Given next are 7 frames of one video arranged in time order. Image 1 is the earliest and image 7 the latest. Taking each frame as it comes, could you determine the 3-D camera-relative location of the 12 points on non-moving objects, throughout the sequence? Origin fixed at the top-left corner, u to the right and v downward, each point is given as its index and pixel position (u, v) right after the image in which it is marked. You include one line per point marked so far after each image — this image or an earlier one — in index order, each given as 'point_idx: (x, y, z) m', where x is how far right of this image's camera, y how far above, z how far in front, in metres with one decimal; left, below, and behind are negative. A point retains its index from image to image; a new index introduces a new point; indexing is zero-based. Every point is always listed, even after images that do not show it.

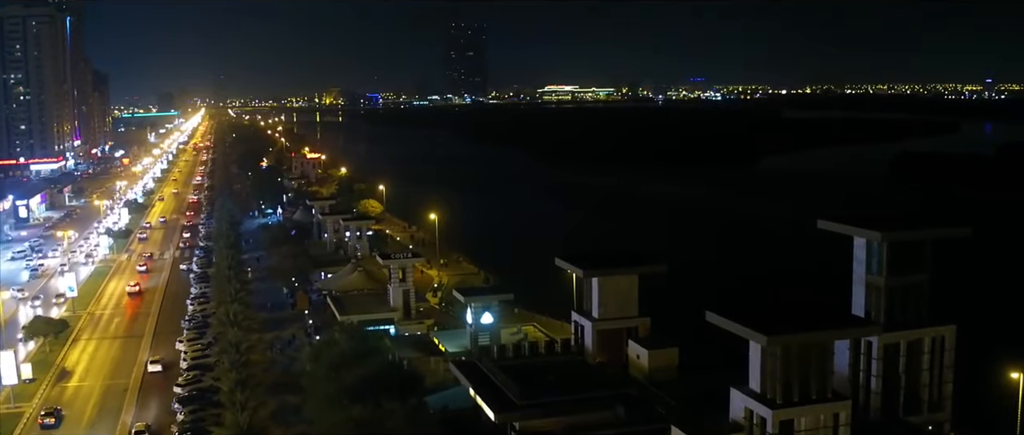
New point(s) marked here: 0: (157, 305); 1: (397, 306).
0: (-6.3, -1.5, +16.4) m
1: (-1.6, -1.3, +13.1) m
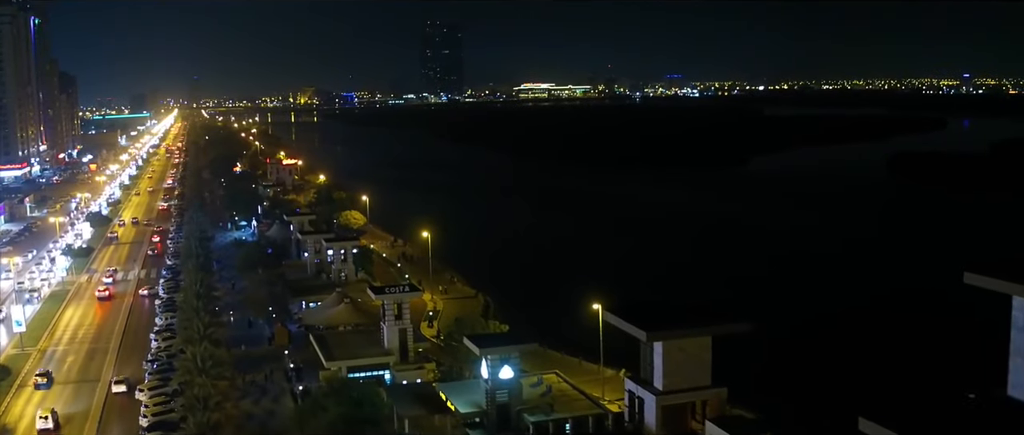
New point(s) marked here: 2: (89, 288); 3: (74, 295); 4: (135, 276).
0: (-6.2, -1.9, +14.5) m
1: (-1.4, -1.6, +11.3) m
2: (-8.5, -1.3, +18.2) m
3: (-8.4, -1.4, +17.7) m
4: (-7.8, -1.2, +19.0) m
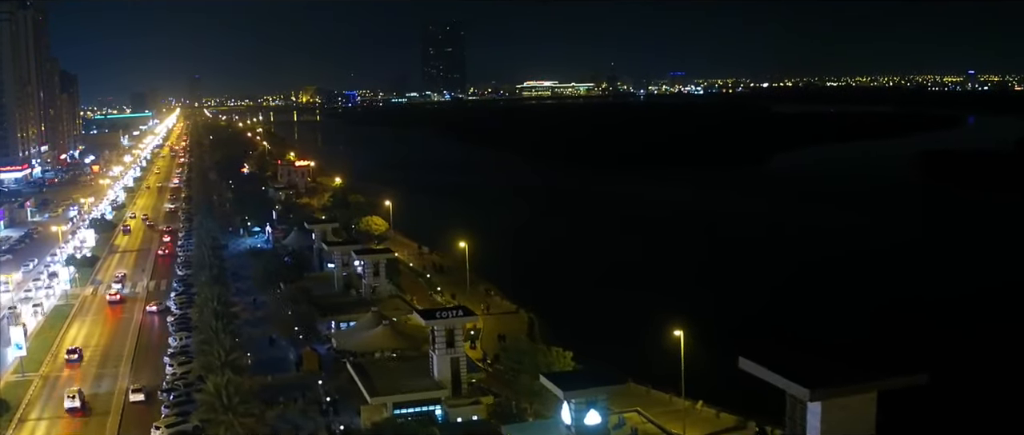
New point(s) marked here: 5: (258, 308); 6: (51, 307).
0: (-5.5, -2.1, +13.1) m
1: (-0.7, -1.7, +10.0) m
2: (-7.7, -1.5, +16.8) m
3: (-7.7, -1.6, +16.3) m
4: (-7.0, -1.4, +17.7) m
5: (-3.9, -1.4, +14.3) m
6: (-8.1, -1.6, +16.4) m
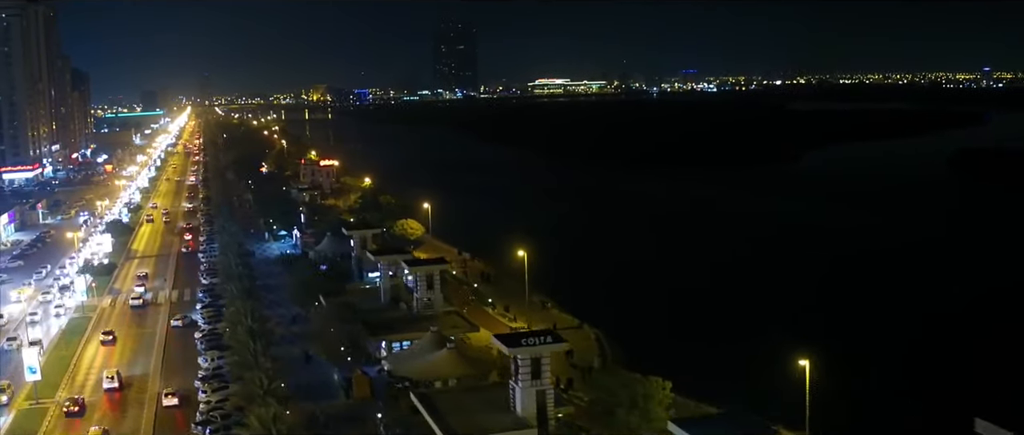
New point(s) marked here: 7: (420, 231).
0: (-4.6, -2.2, +11.8) m
1: (+0.1, -1.8, +8.5) m
2: (-6.8, -1.6, +15.5) m
3: (-6.7, -1.7, +15.0) m
4: (-6.1, -1.5, +16.3) m
5: (-3.0, -1.5, +12.9) m
6: (-7.2, -1.7, +15.0) m
7: (-2.0, -0.3, +19.8) m
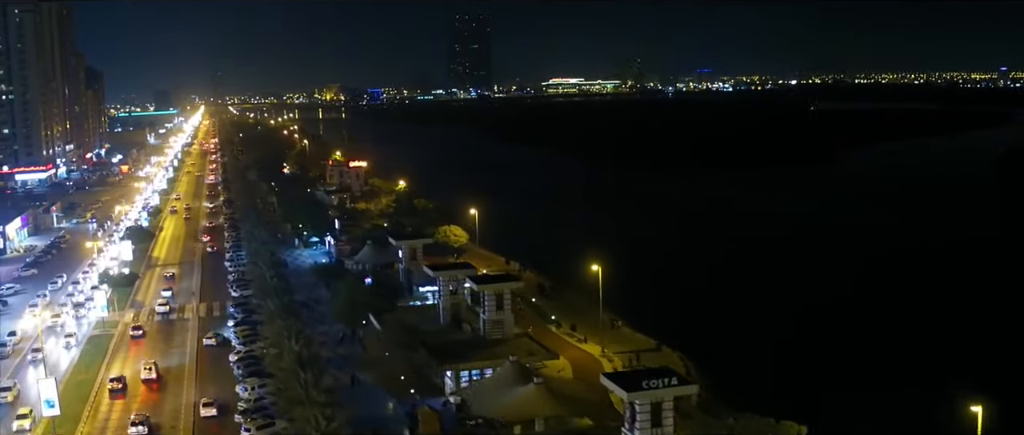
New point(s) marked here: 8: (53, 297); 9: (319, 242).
0: (-3.7, -2.3, +10.3) m
1: (+1.0, -1.9, +7.1) m
2: (-5.8, -1.7, +14.1) m
3: (-5.8, -1.8, +13.6) m
4: (-5.1, -1.6, +14.9) m
5: (-2.1, -1.6, +11.4) m
6: (-6.2, -1.8, +13.6) m
7: (-1.0, -0.4, +18.4) m
8: (-8.0, -1.4, +16.2) m
9: (-4.1, -0.5, +19.7) m
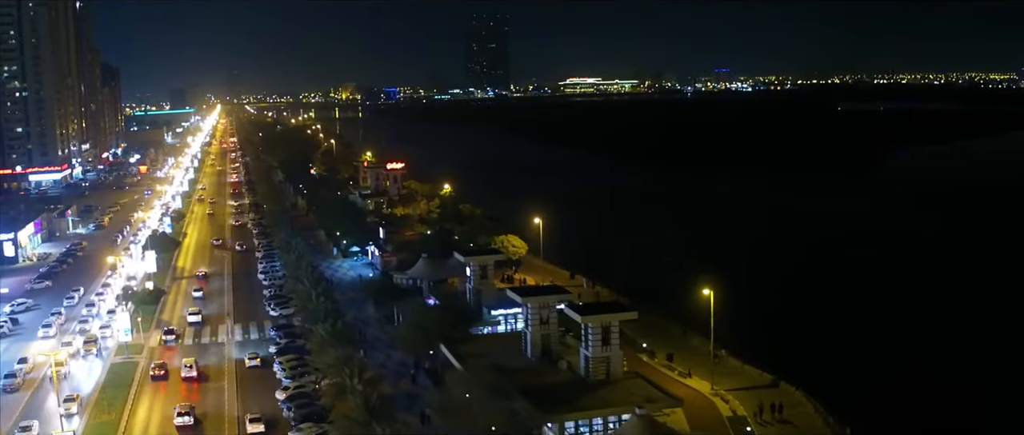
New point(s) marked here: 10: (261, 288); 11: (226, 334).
0: (-2.6, -2.4, +8.5) m
1: (+2.0, -2.1, +5.2) m
2: (-4.8, -1.8, +12.3) m
3: (-4.7, -1.9, +11.8) m
4: (-4.0, -1.7, +13.1) m
5: (-1.0, -1.8, +9.6) m
6: (-5.2, -1.9, +11.8) m
7: (+0.2, -0.6, +16.5) m
8: (-6.9, -1.5, +14.4) m
9: (-2.9, -0.7, +17.9) m
10: (-4.4, -1.2, +16.1) m
11: (-4.0, -1.7, +13.1) m
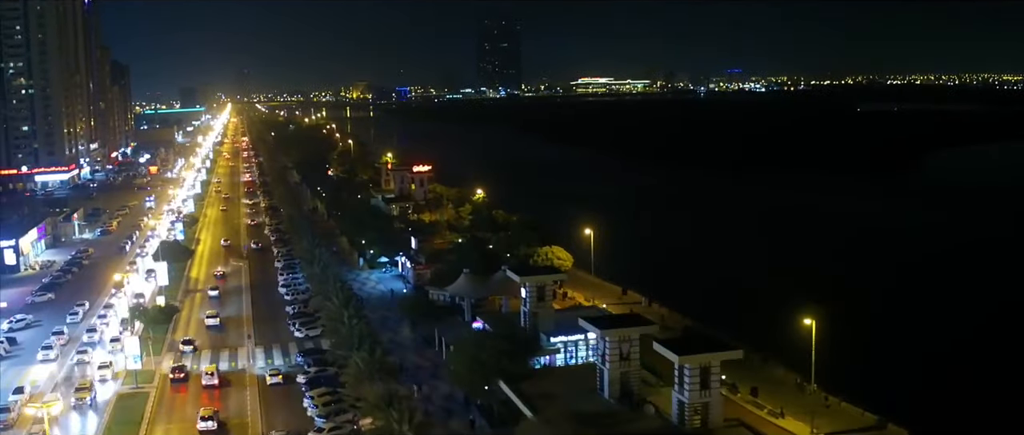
0: (-2.0, -2.6, +7.1) m
1: (+2.7, -2.3, +3.7) m
2: (-4.1, -2.0, +10.9) m
3: (-4.0, -2.1, +10.4) m
4: (-3.3, -1.8, +11.7) m
5: (-0.3, -1.9, +8.2) m
6: (-4.5, -2.0, +10.4) m
7: (+0.9, -0.7, +15.1) m
8: (-6.2, -1.6, +13.0) m
9: (-2.2, -0.8, +16.5) m
10: (-3.6, -1.3, +14.7) m
11: (-3.3, -1.8, +11.7) m
